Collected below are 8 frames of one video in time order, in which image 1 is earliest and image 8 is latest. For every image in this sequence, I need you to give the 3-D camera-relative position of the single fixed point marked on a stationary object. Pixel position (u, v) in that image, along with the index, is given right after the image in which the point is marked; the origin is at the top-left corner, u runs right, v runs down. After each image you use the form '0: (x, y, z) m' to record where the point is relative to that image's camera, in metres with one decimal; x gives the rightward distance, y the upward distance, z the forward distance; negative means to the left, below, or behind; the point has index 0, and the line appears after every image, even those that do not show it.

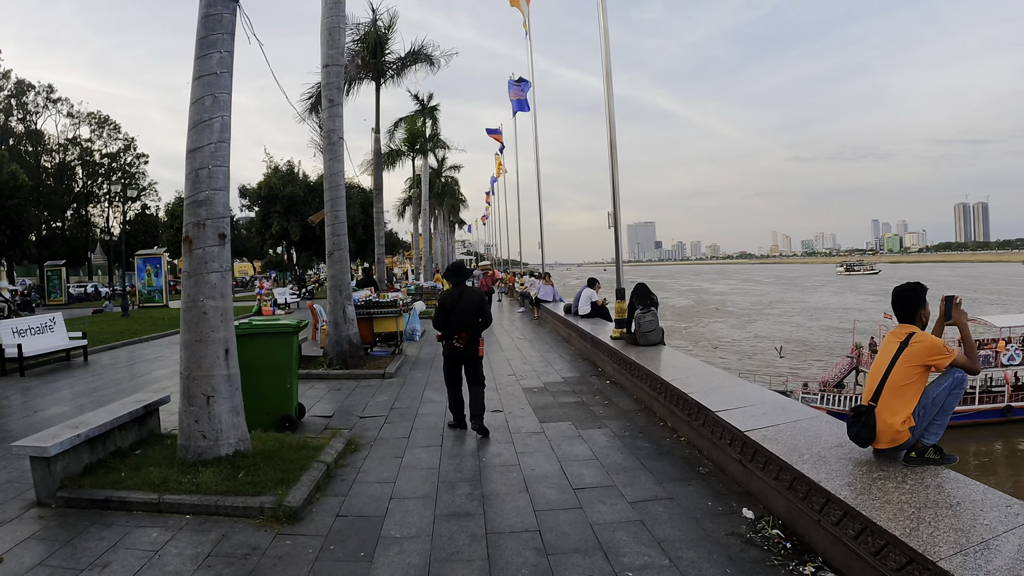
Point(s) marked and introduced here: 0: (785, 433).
0: (+1.5, -0.8, +3.4) m
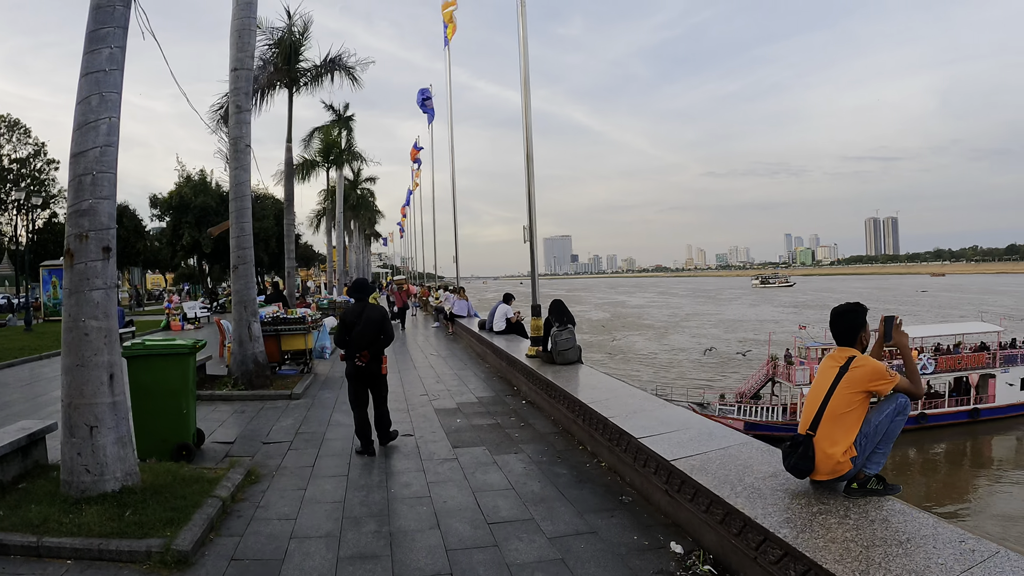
0: (+1.0, -0.9, +3.1) m
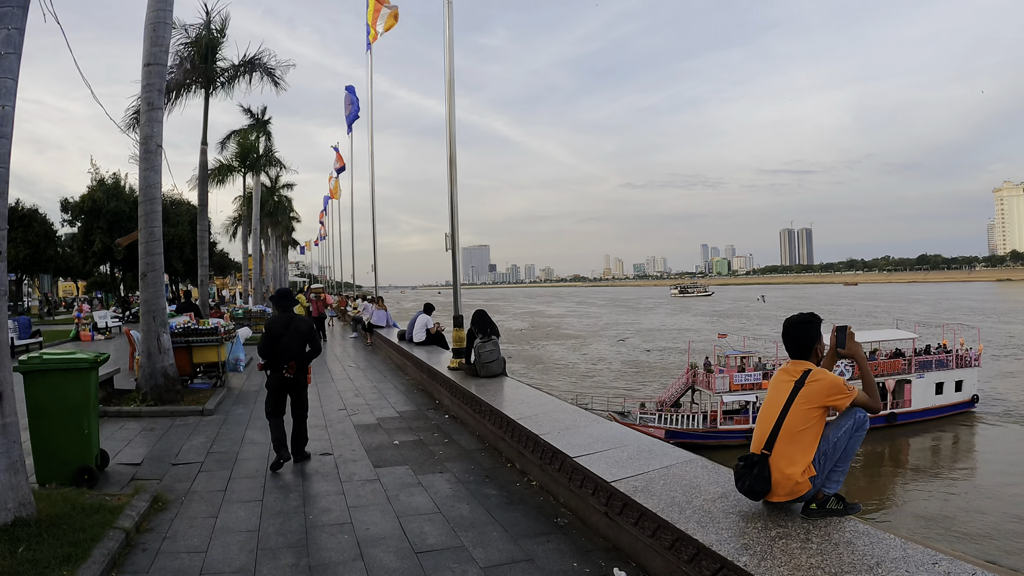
0: (+0.7, -0.9, +2.9) m
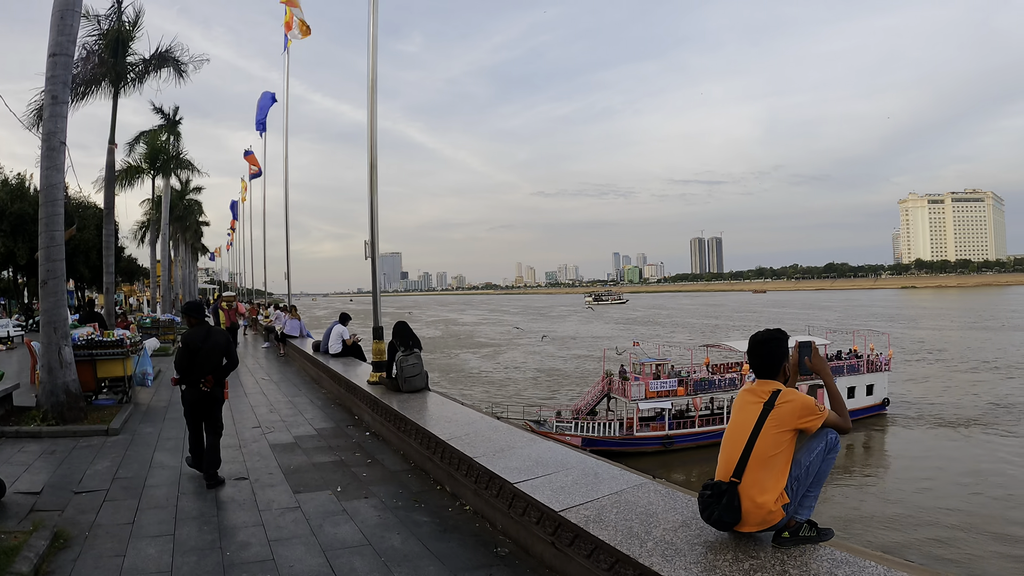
0: (+0.4, -1.0, +2.8) m
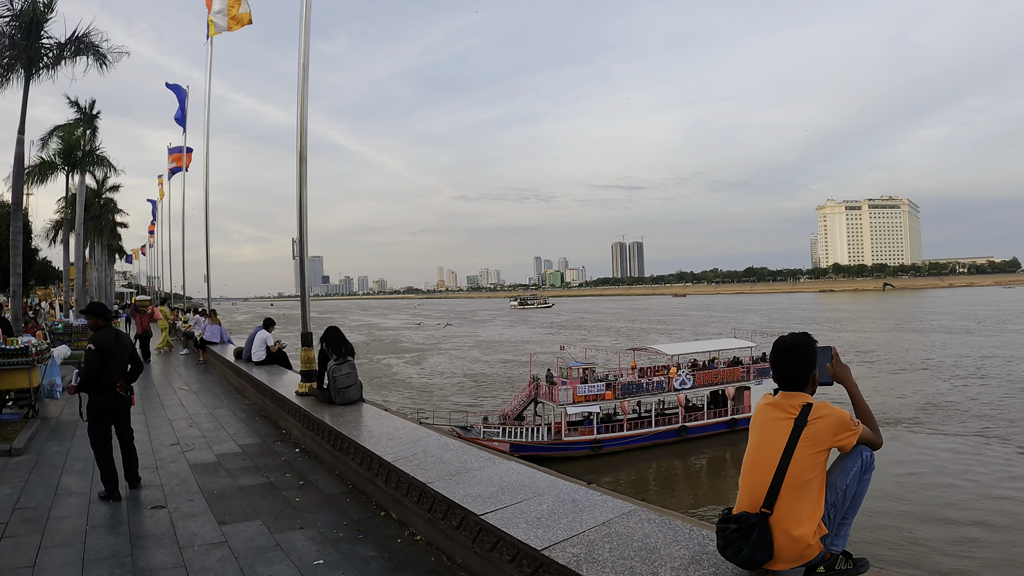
0: (+0.3, -1.0, +2.4) m
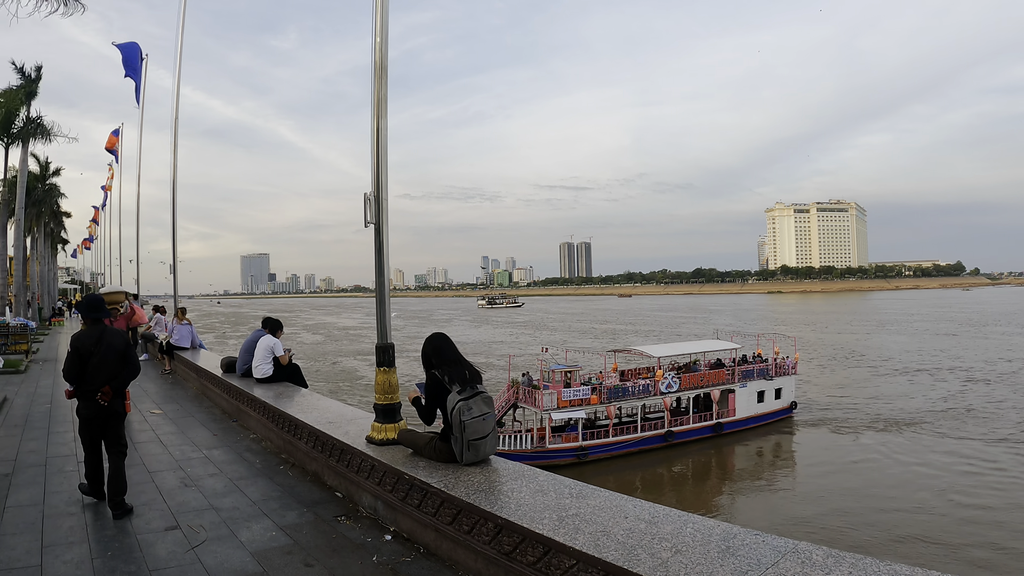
0: (+2.1, -0.9, +0.1) m
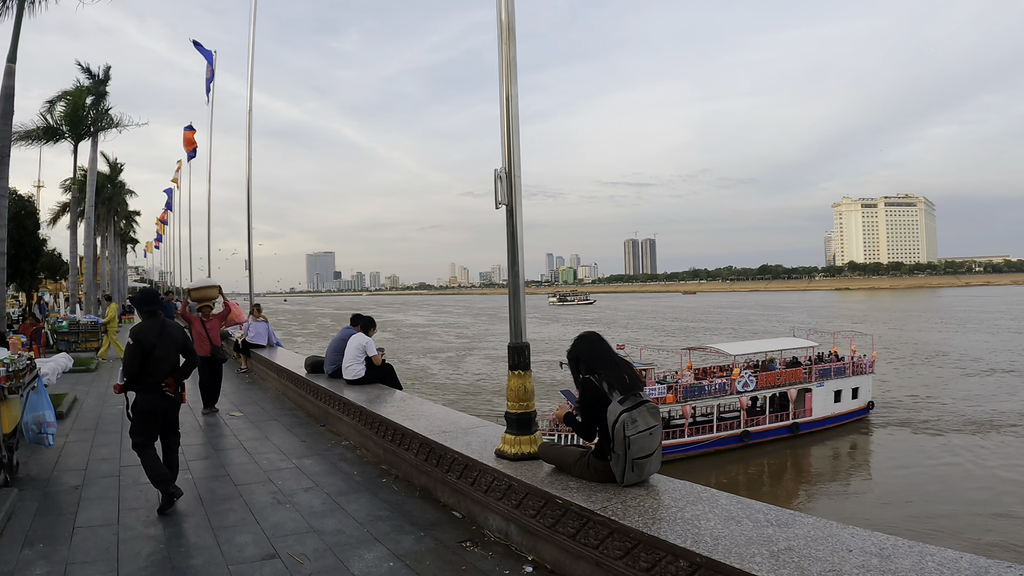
0: (+2.6, -0.8, -1.0) m
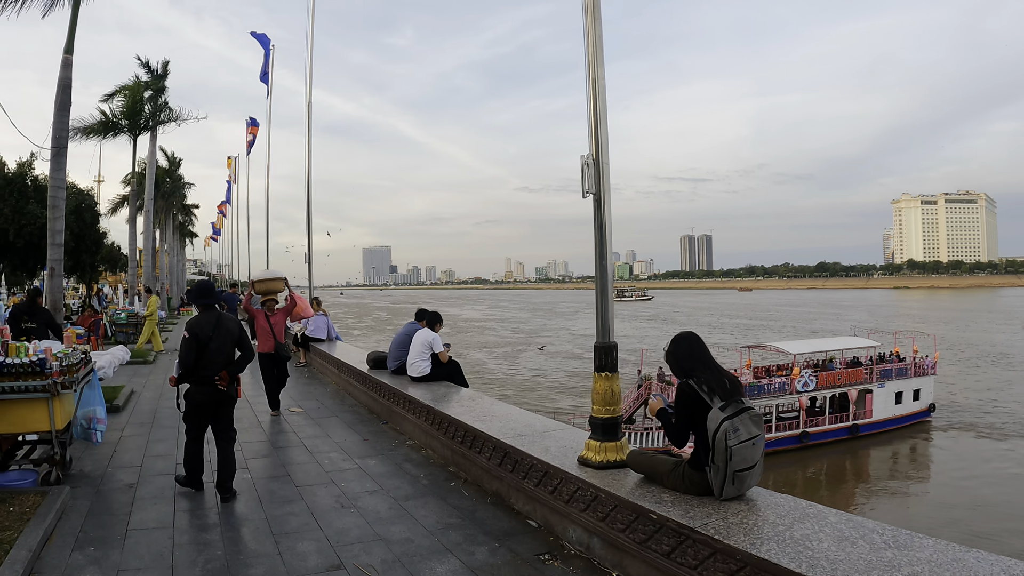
0: (+2.6, -0.8, -1.6) m
